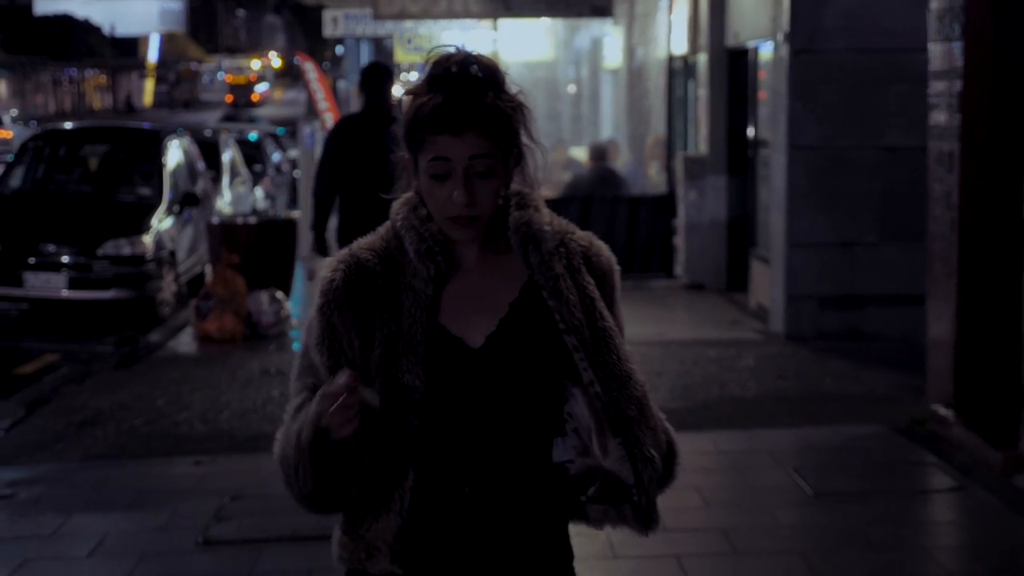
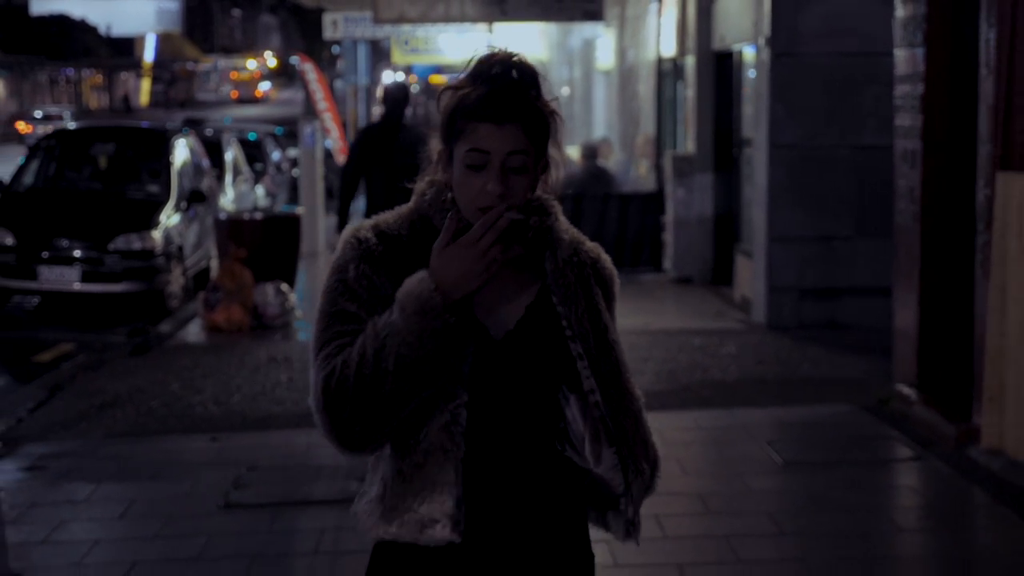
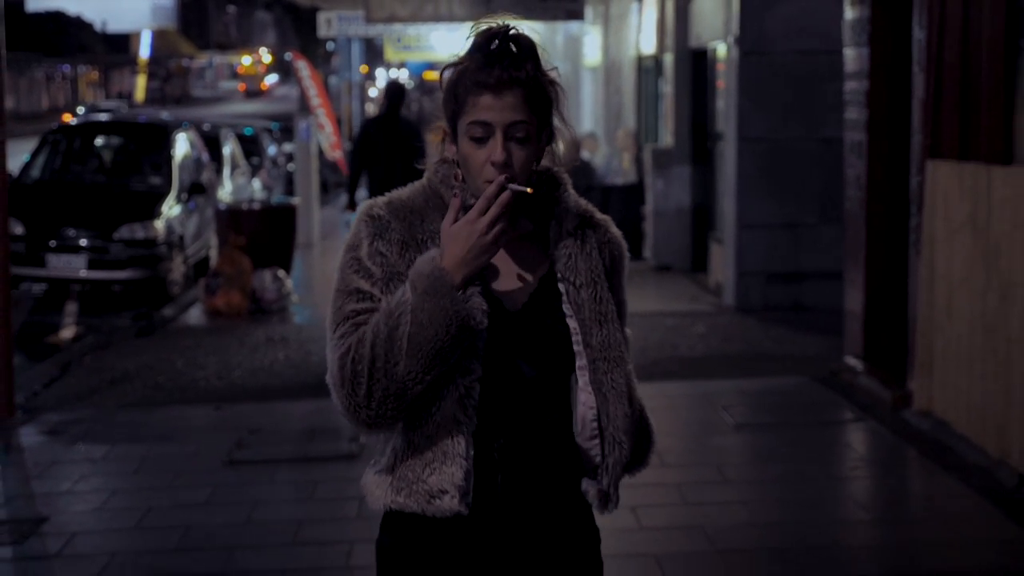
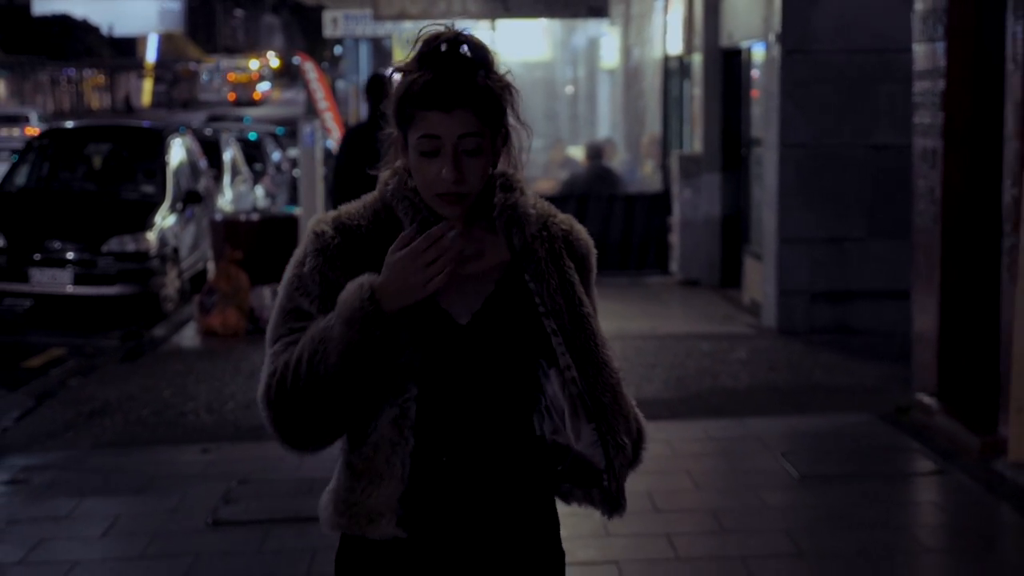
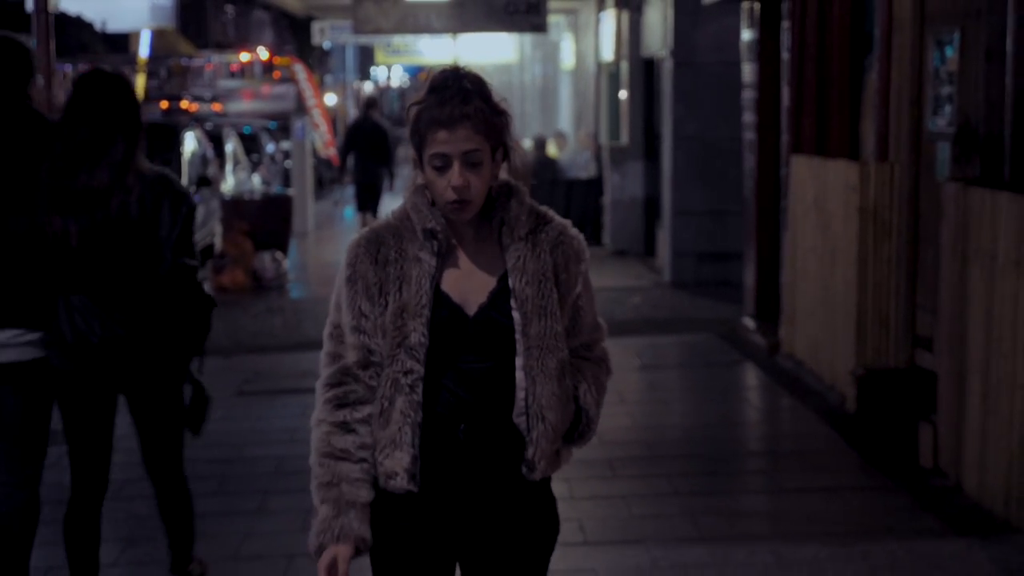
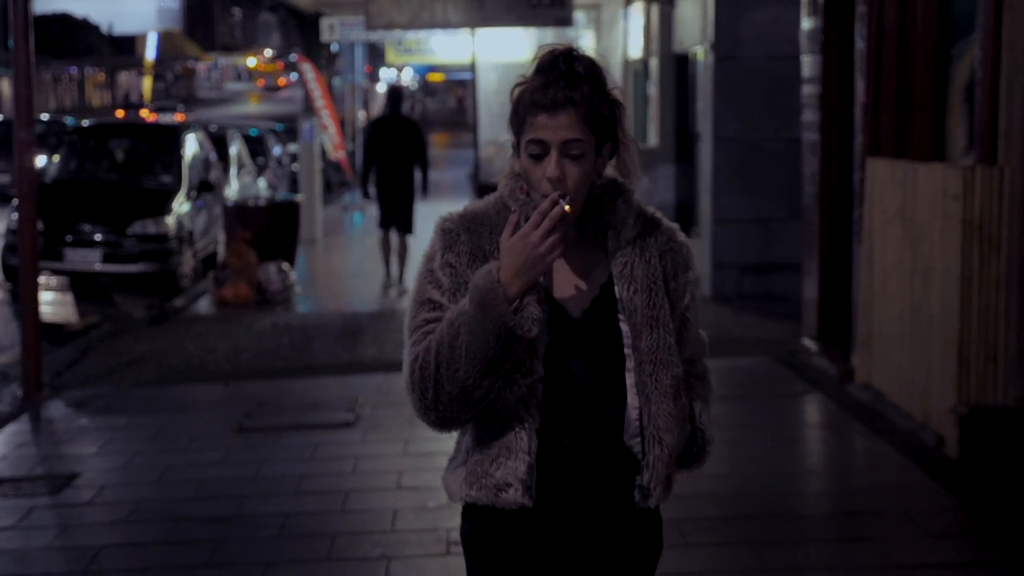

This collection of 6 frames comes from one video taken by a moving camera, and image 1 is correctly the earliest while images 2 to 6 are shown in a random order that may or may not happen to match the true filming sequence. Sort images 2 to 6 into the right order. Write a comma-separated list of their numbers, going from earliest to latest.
4, 2, 3, 6, 5
